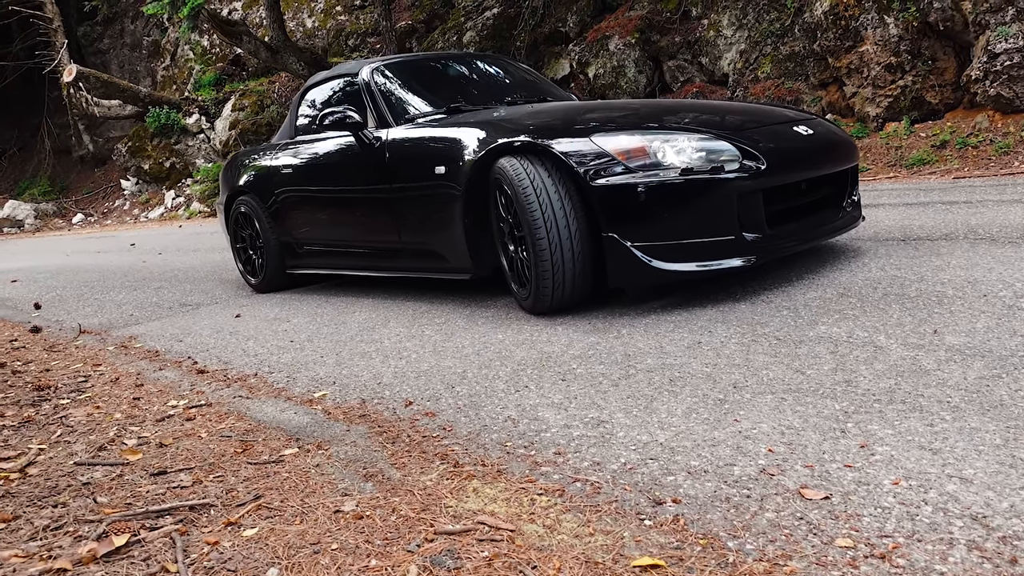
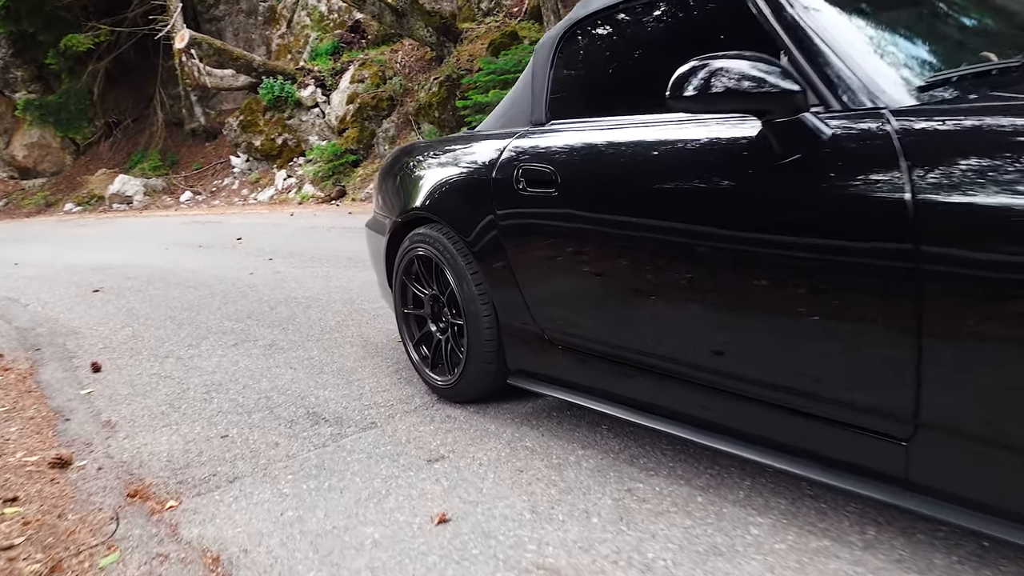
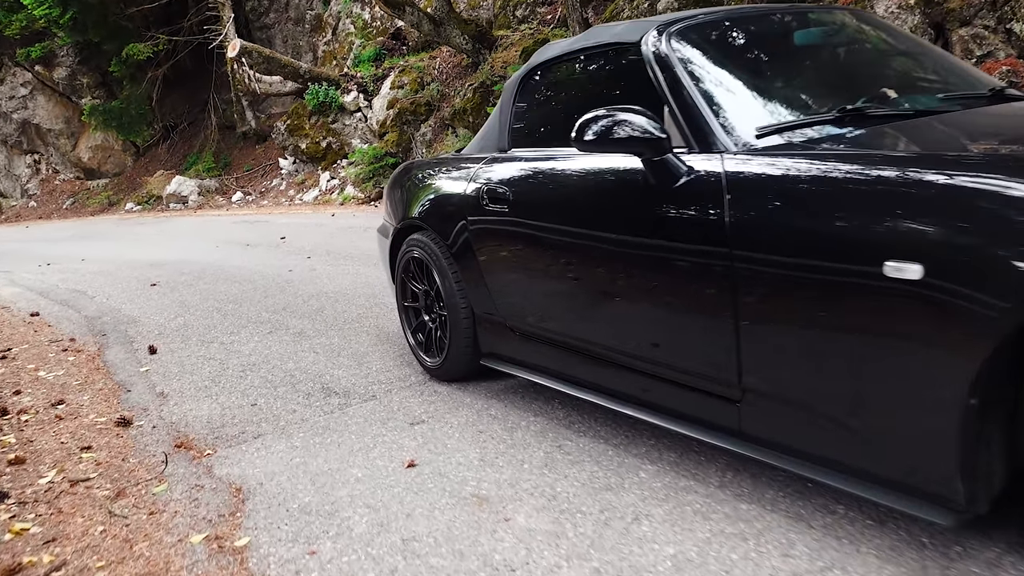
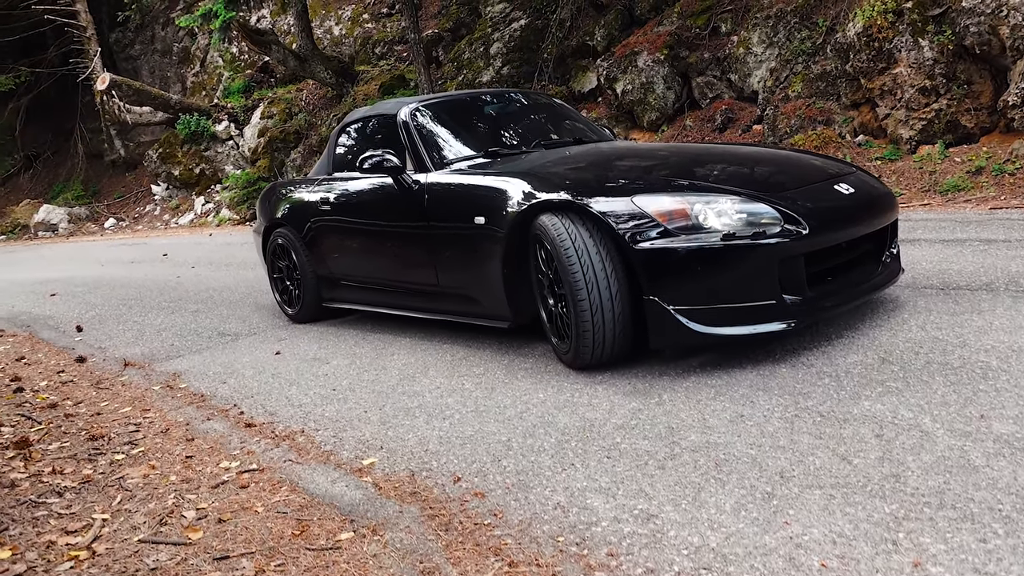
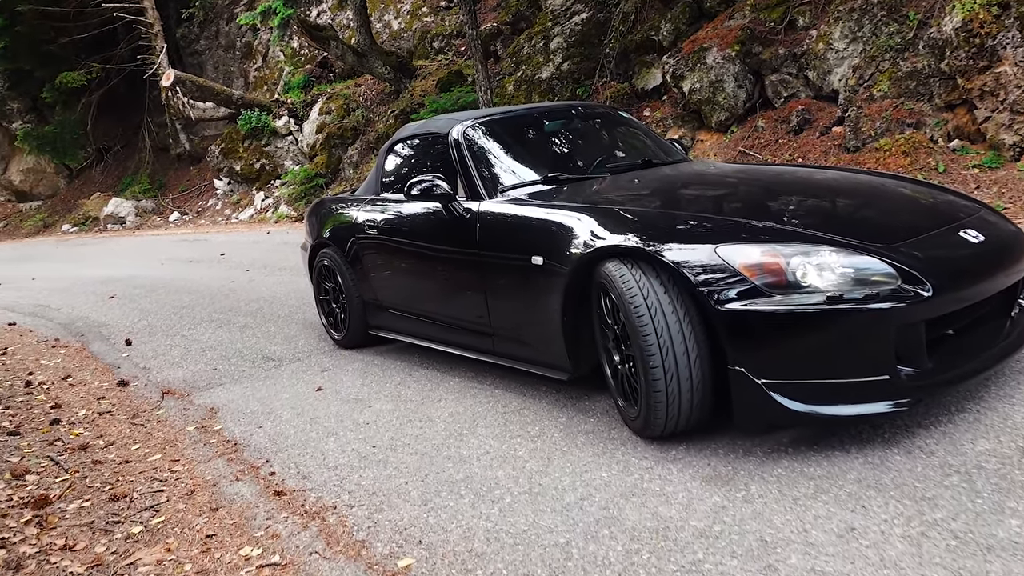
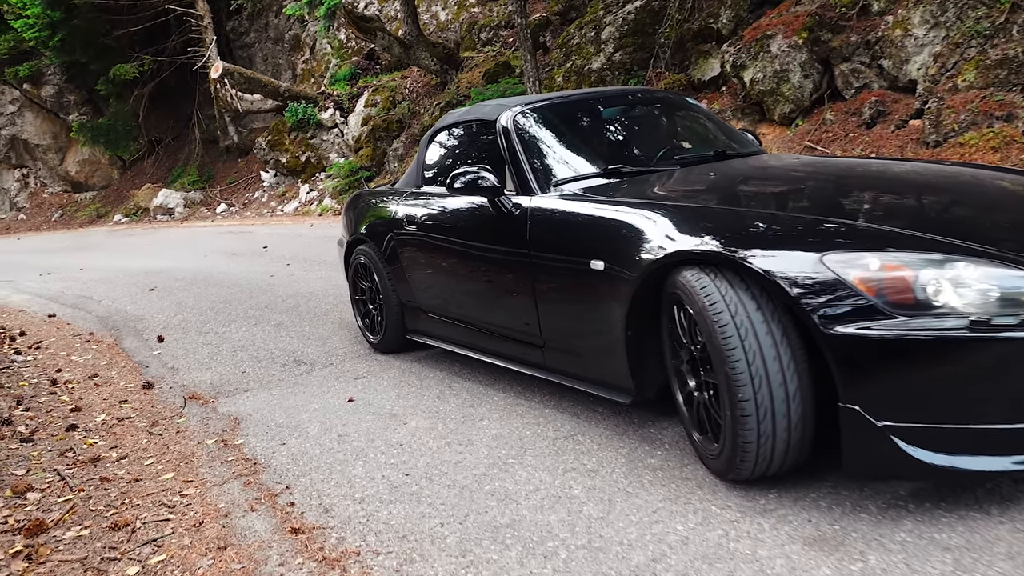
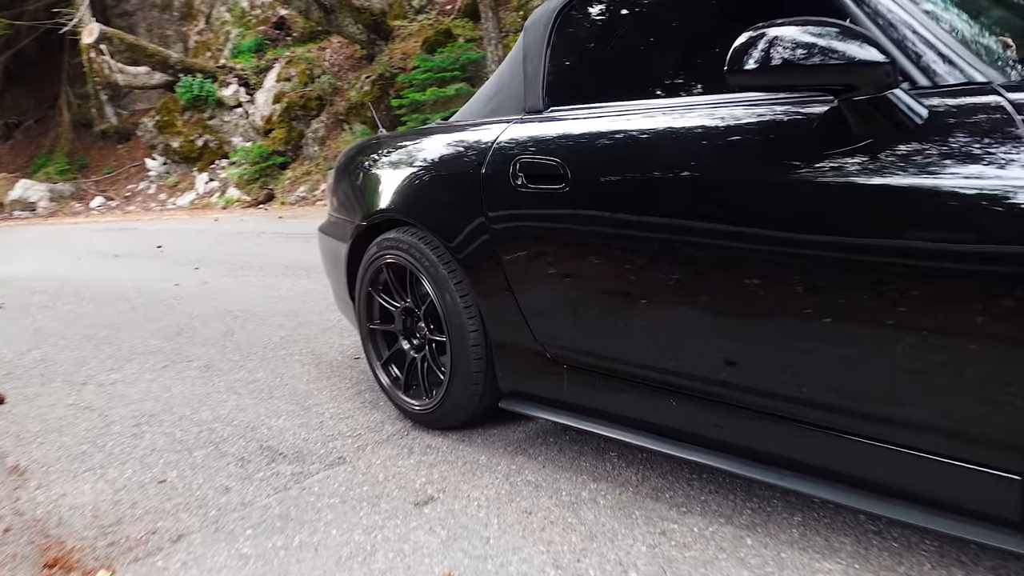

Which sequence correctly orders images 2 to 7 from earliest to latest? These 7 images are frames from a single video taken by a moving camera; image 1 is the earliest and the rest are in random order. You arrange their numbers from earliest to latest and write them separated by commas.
4, 5, 6, 3, 2, 7
